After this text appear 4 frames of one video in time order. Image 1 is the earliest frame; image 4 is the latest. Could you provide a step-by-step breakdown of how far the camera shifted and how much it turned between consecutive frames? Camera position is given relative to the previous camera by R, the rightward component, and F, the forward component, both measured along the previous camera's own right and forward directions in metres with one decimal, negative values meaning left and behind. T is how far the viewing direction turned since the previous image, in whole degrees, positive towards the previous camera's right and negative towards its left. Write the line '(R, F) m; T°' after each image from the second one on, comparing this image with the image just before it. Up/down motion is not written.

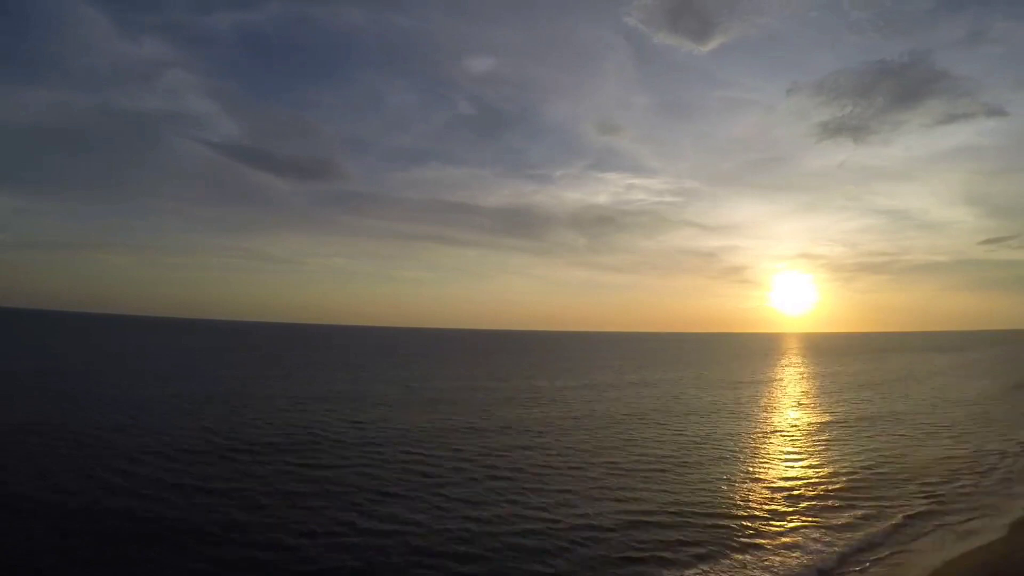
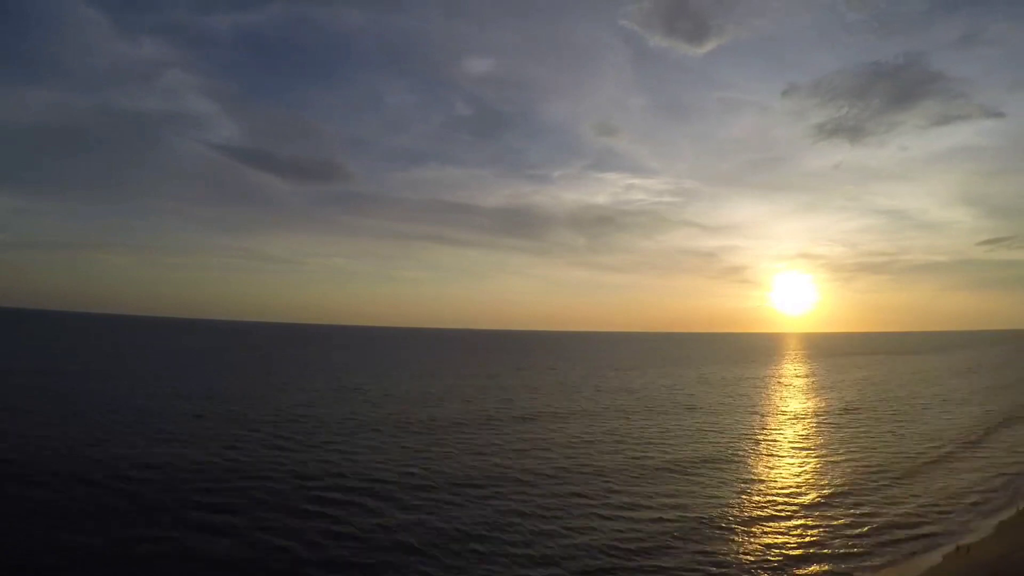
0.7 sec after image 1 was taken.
(+4.3, -3.1) m; 0°
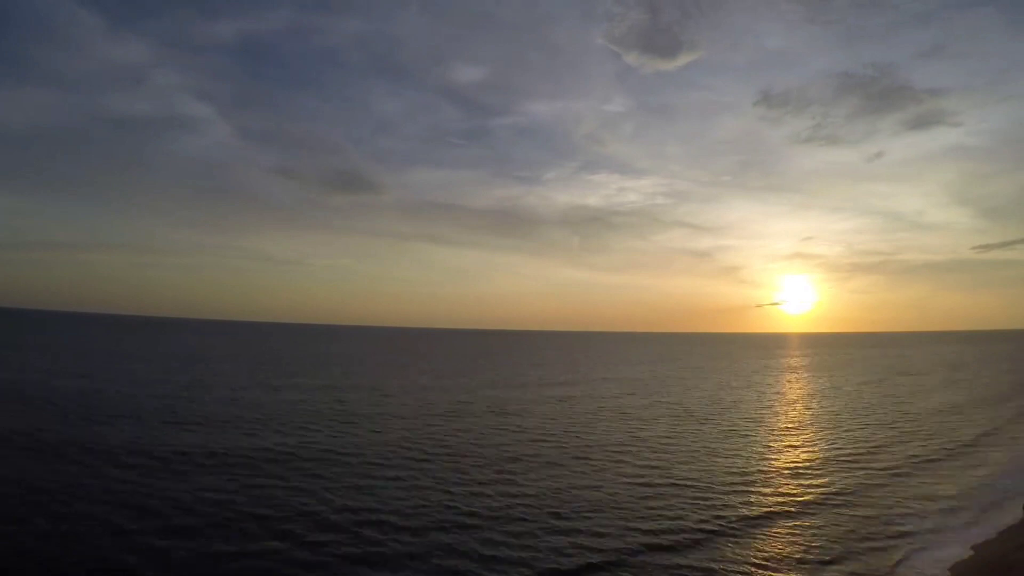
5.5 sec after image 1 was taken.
(-0.2, -0.1) m; 0°
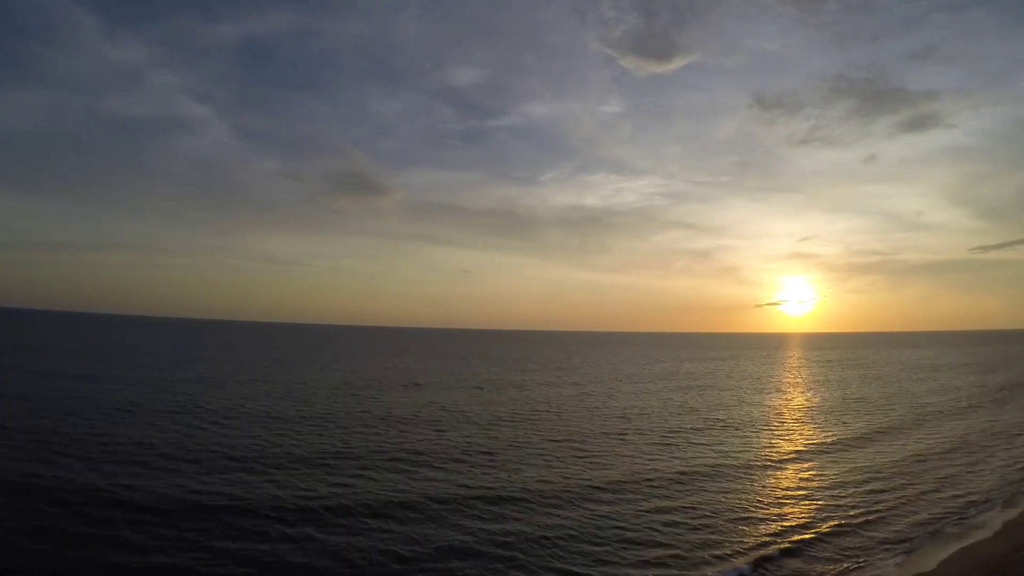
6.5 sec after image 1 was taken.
(-0.1, -0.1) m; 0°
